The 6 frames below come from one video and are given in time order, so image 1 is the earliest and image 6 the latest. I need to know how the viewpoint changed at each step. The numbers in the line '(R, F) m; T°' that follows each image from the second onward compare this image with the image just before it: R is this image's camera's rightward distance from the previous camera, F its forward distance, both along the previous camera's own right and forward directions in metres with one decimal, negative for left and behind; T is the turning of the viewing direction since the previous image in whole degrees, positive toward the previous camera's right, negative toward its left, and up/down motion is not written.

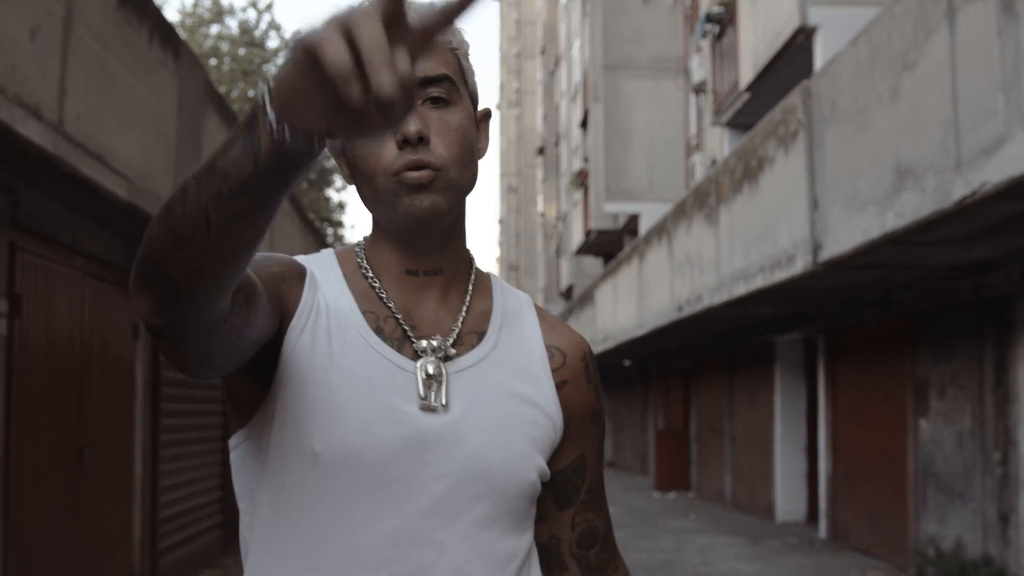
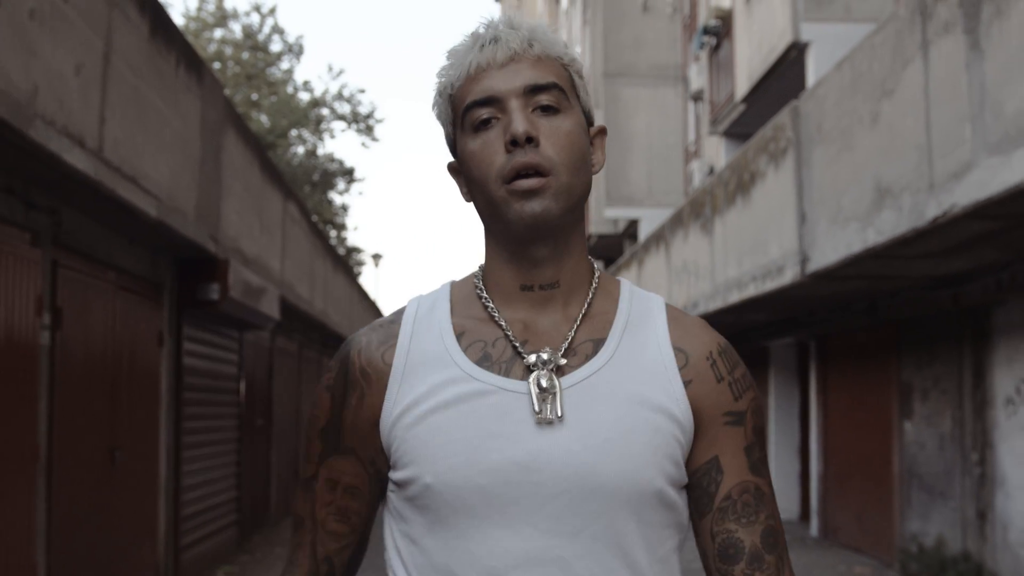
(0.0, -0.5) m; 0°
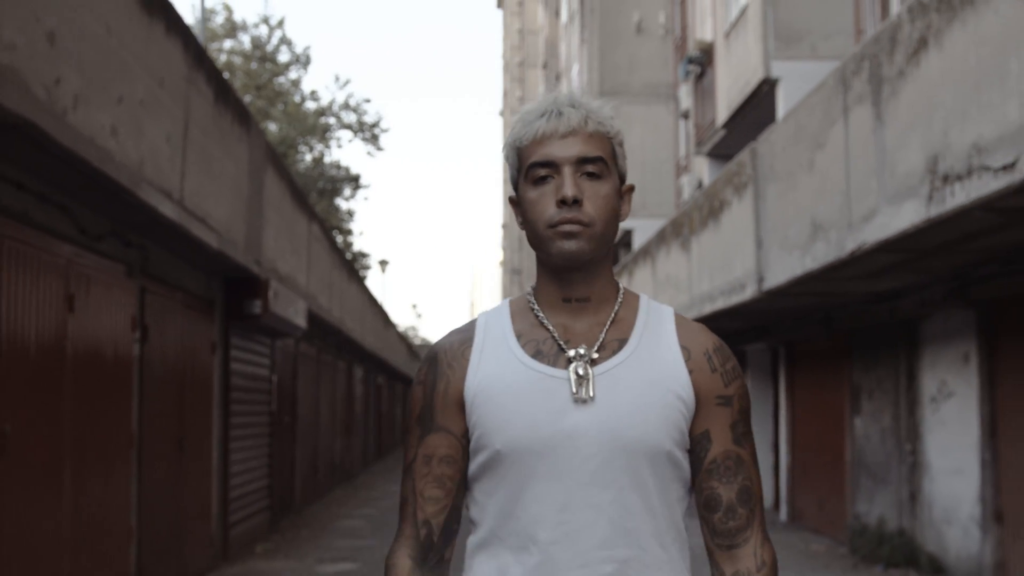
(0.0, -1.7) m; 0°
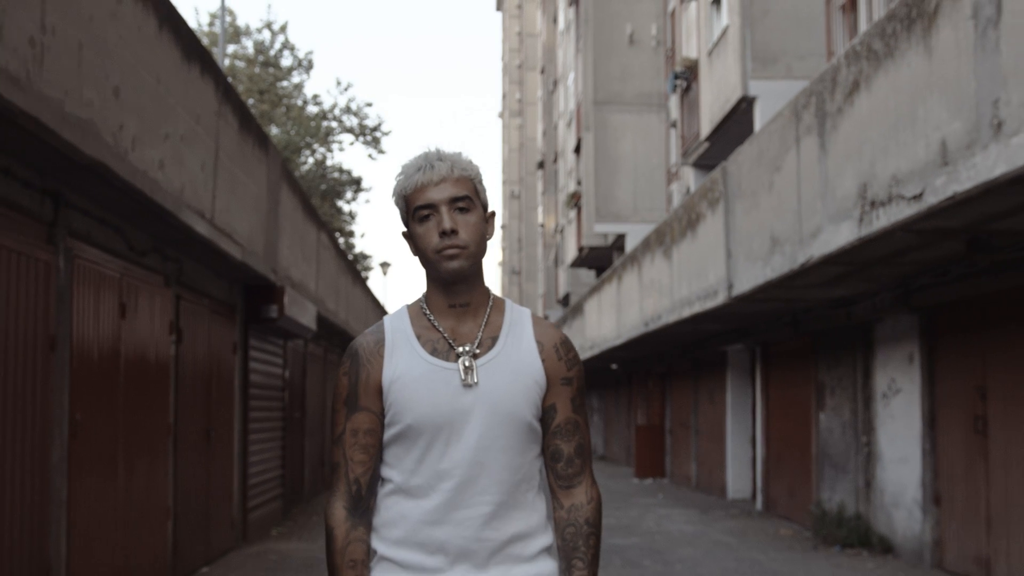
(+0.1, -1.2) m; 0°
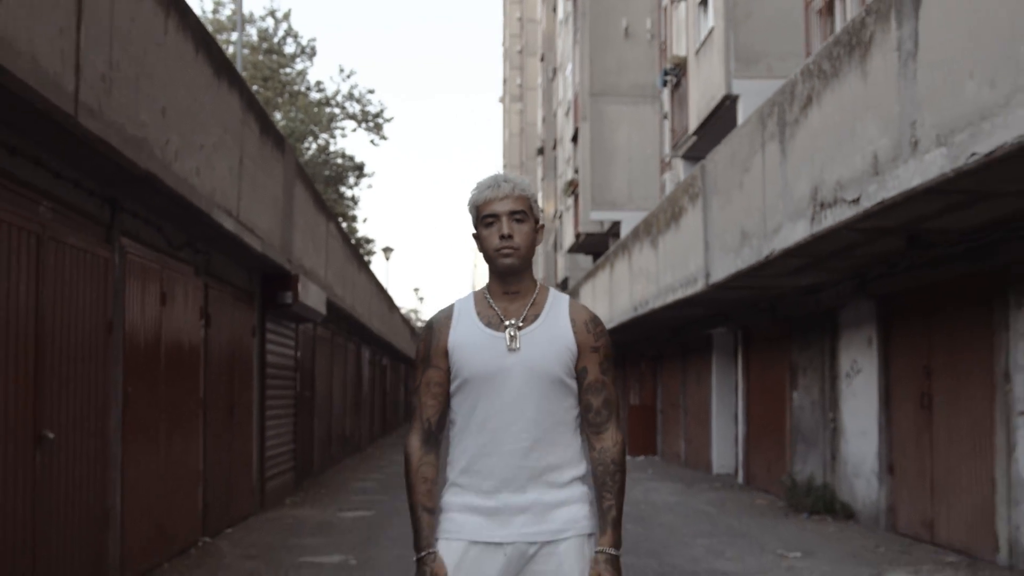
(+0.1, -1.1) m; 0°
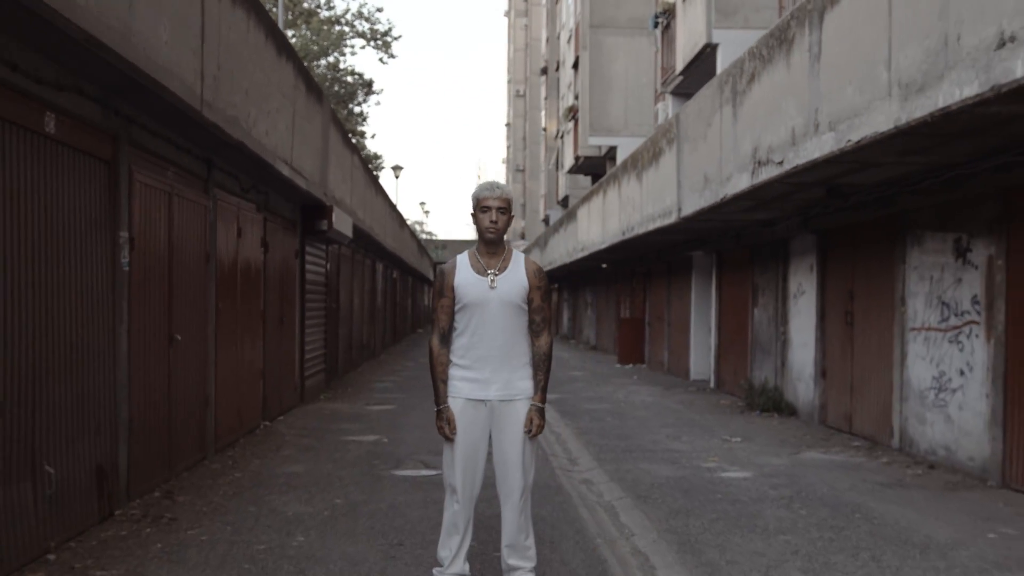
(0.0, -2.5) m; 0°
